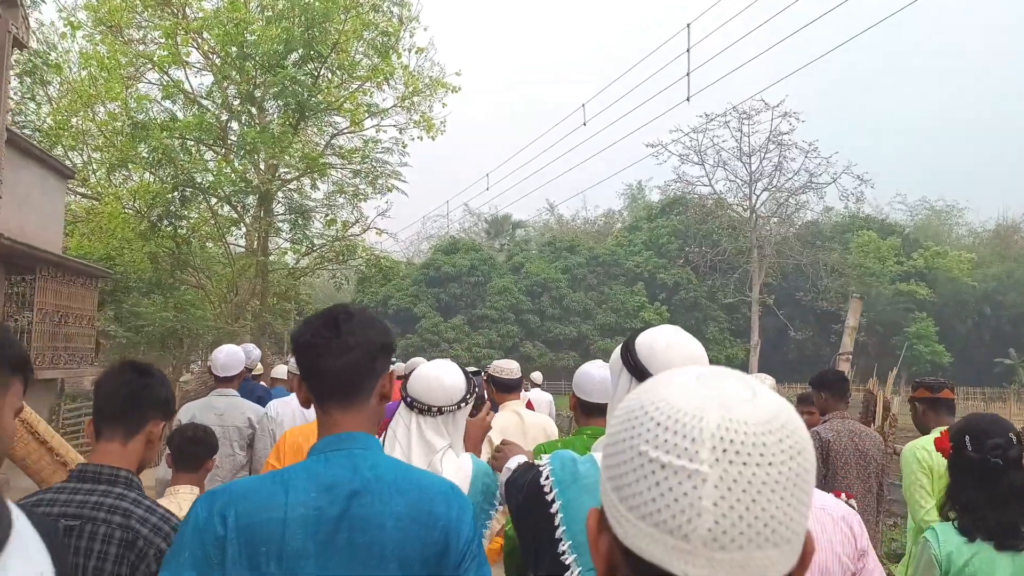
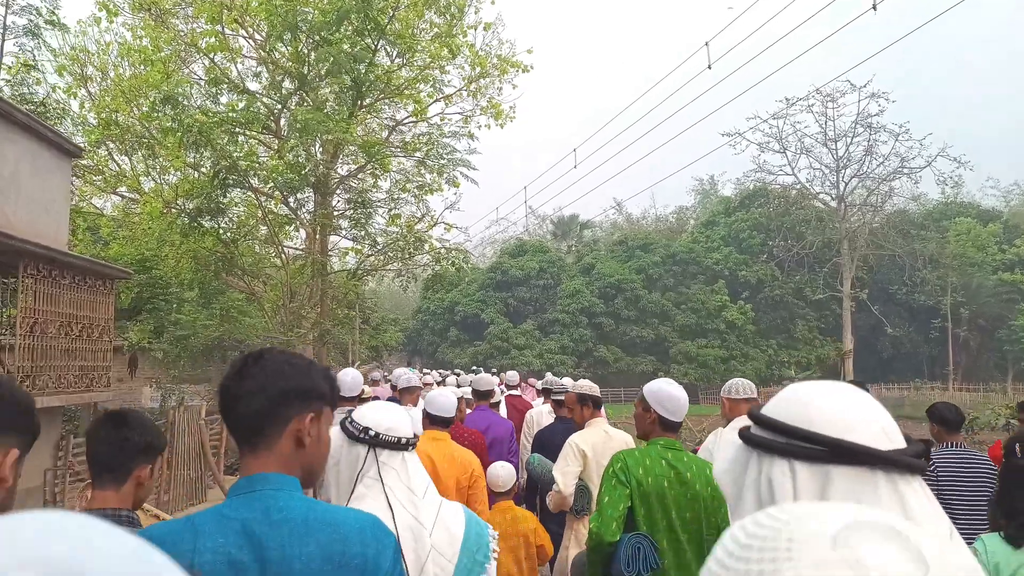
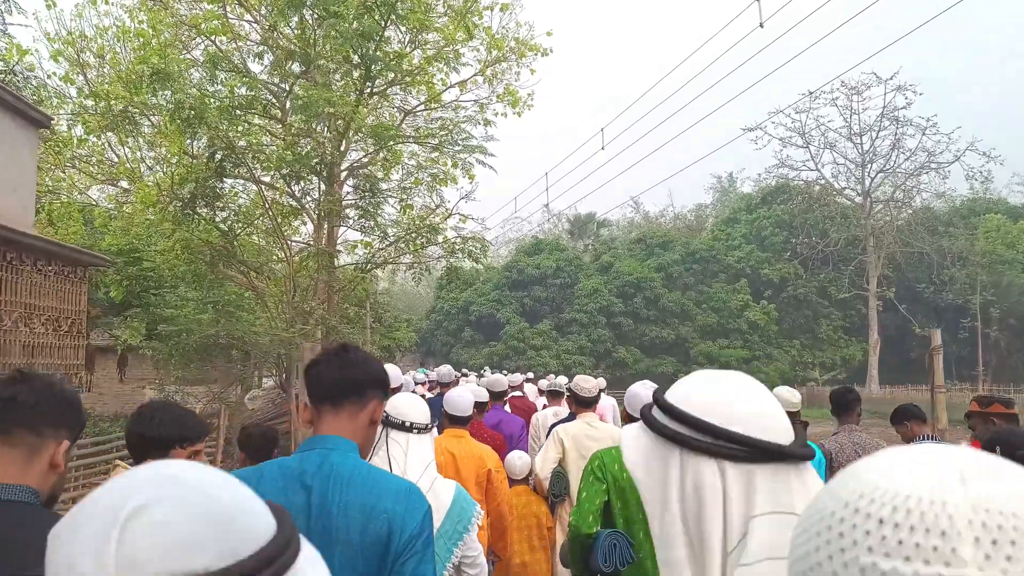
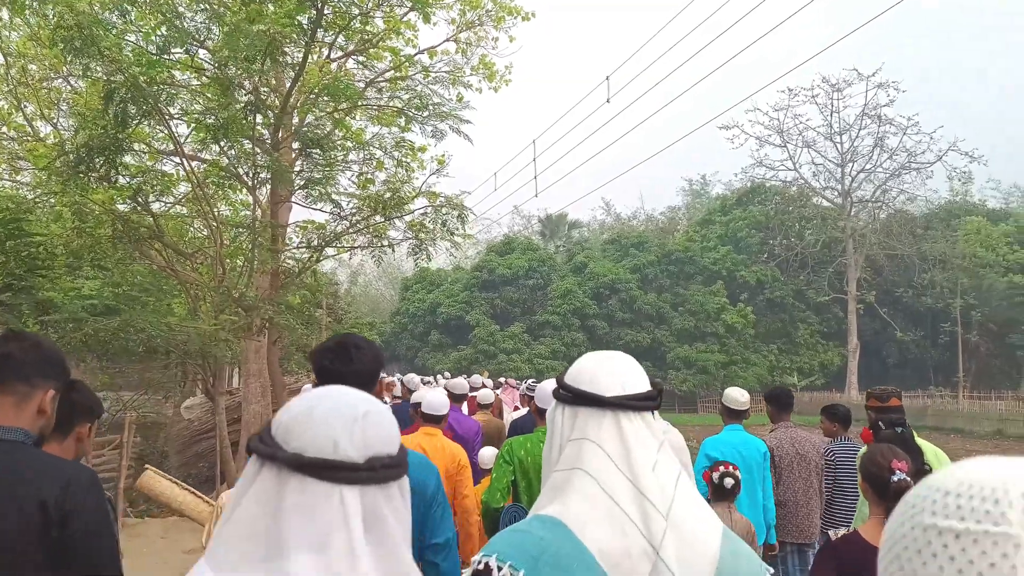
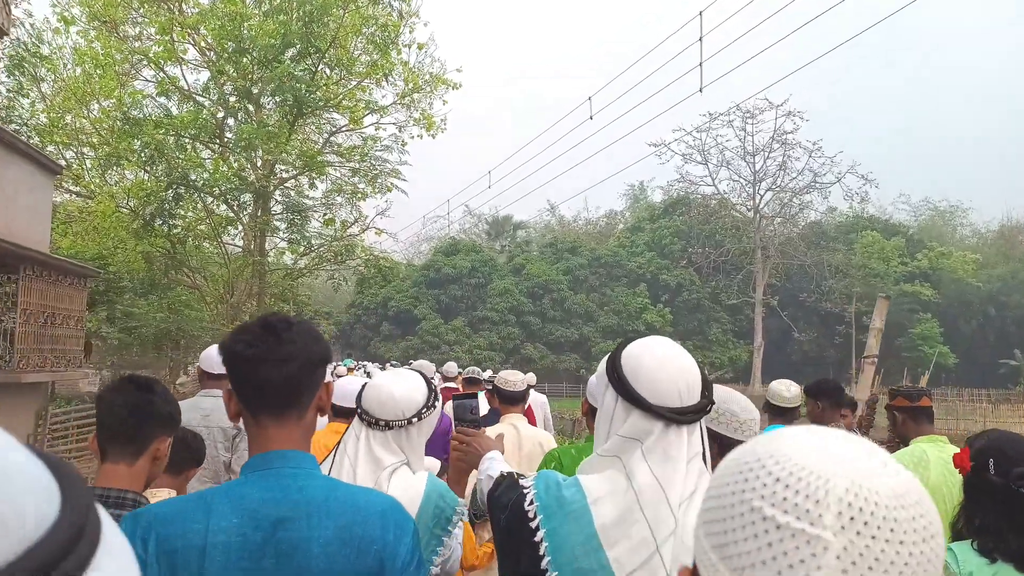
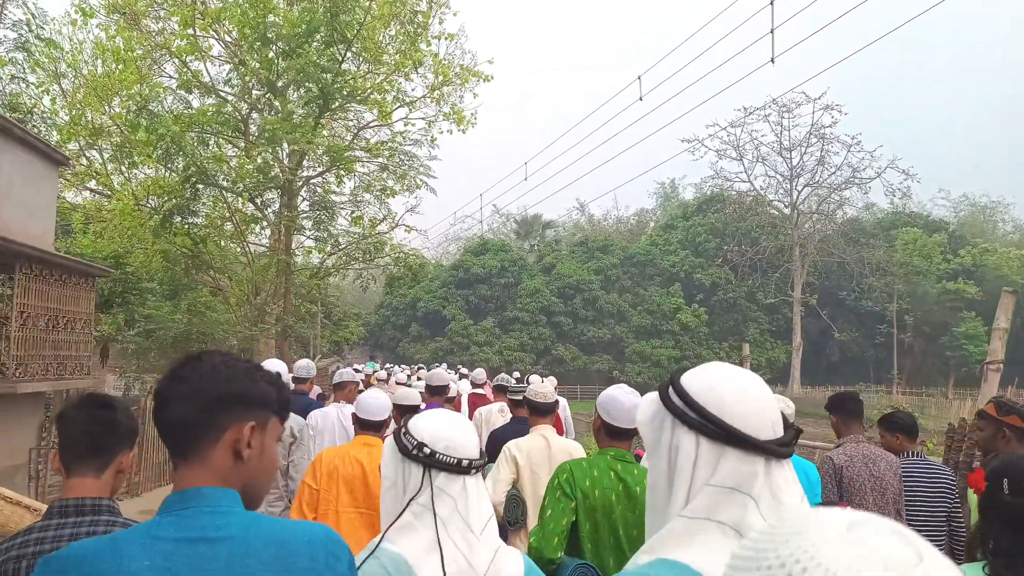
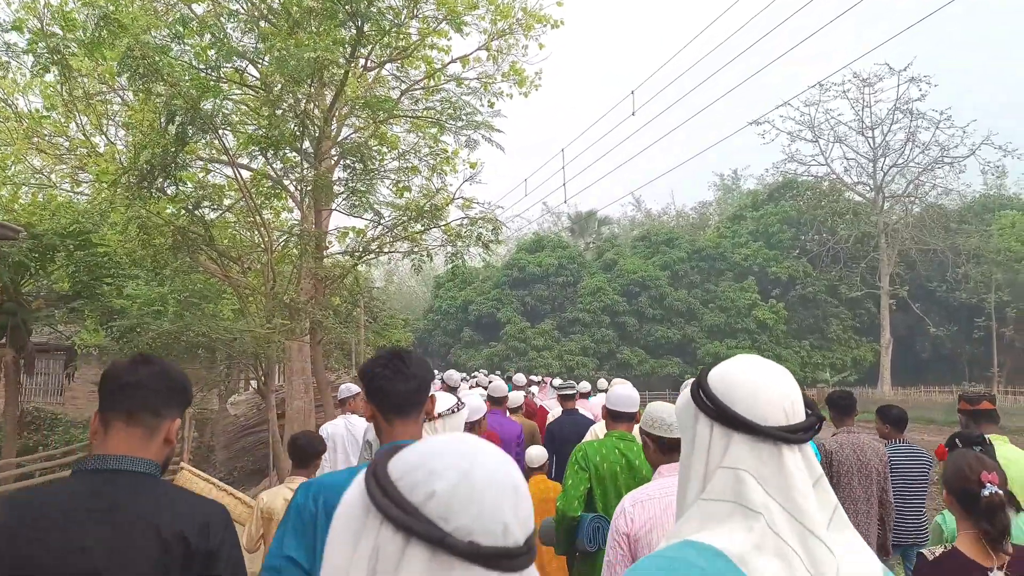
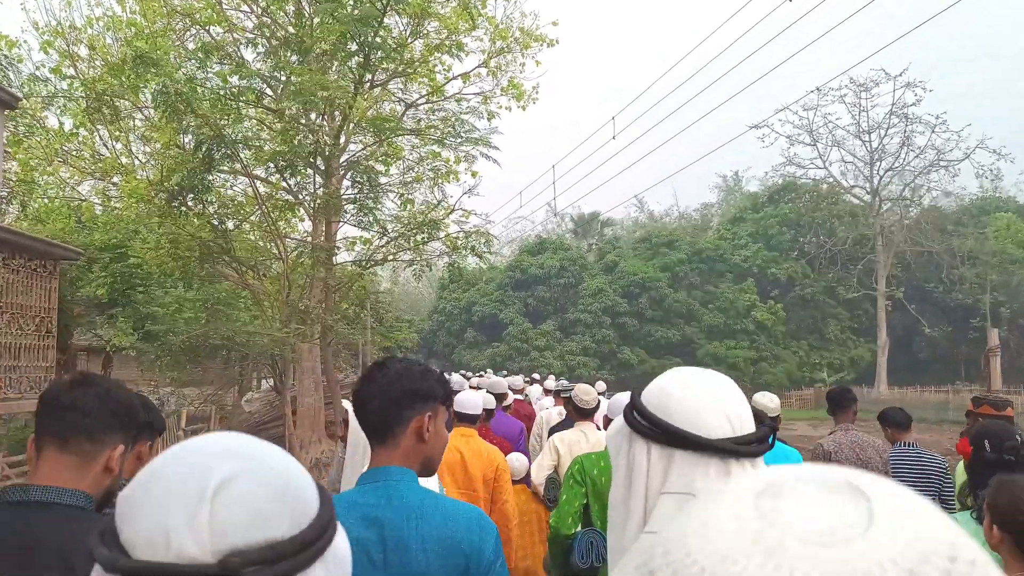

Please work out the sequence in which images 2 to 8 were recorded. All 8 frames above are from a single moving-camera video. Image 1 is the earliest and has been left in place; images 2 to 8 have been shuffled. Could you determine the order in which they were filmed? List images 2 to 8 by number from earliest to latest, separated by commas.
5, 6, 2, 3, 8, 7, 4
